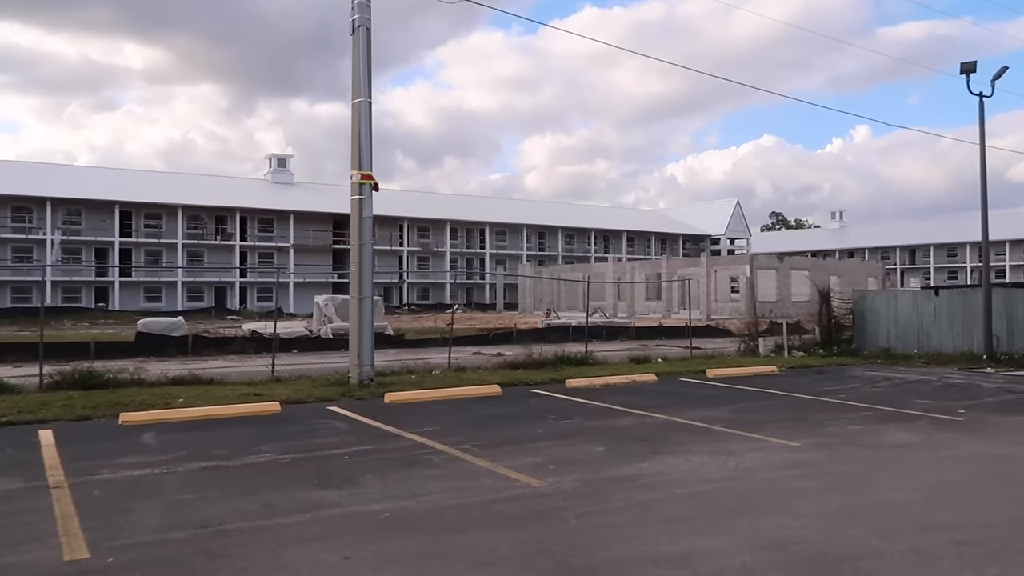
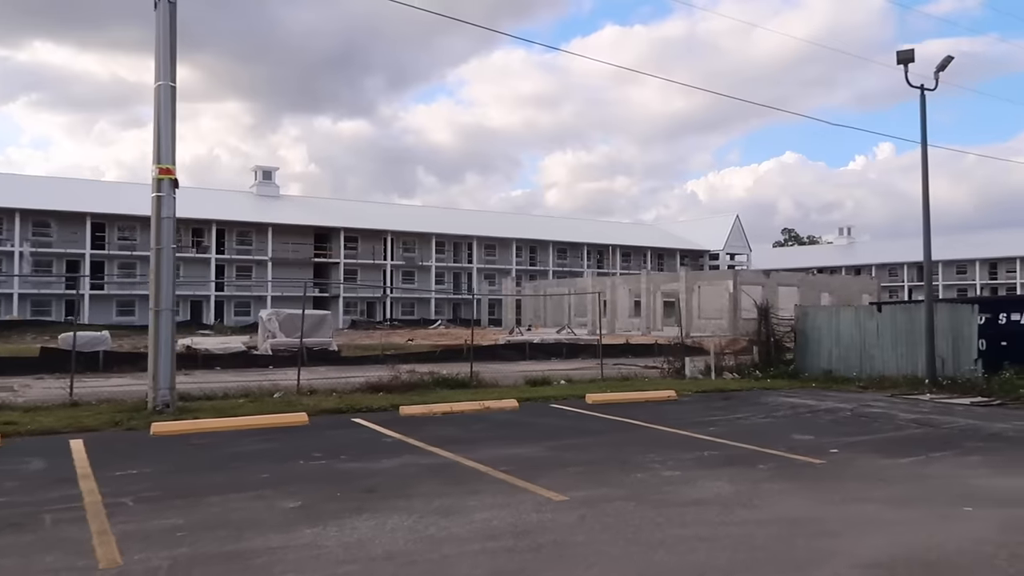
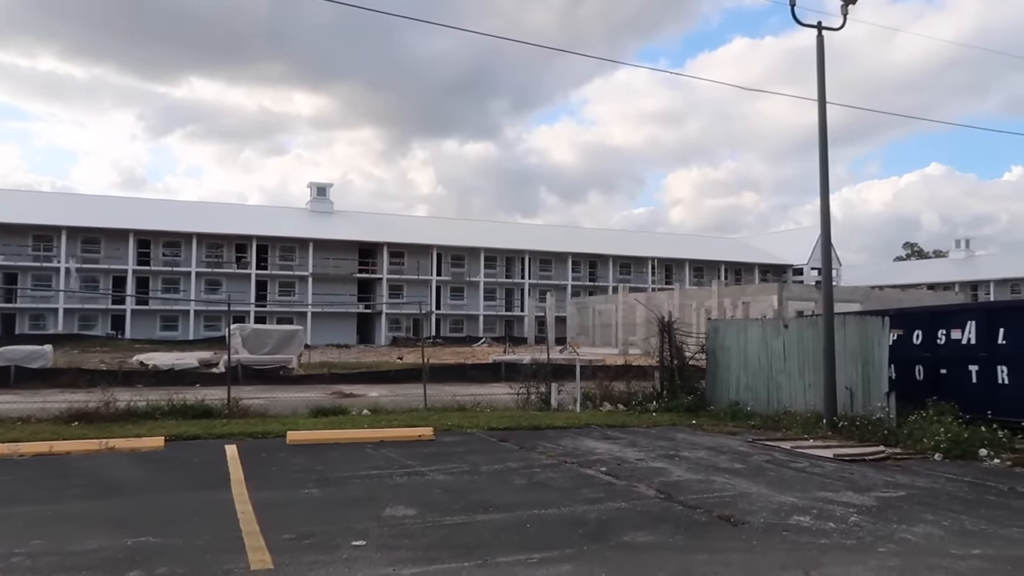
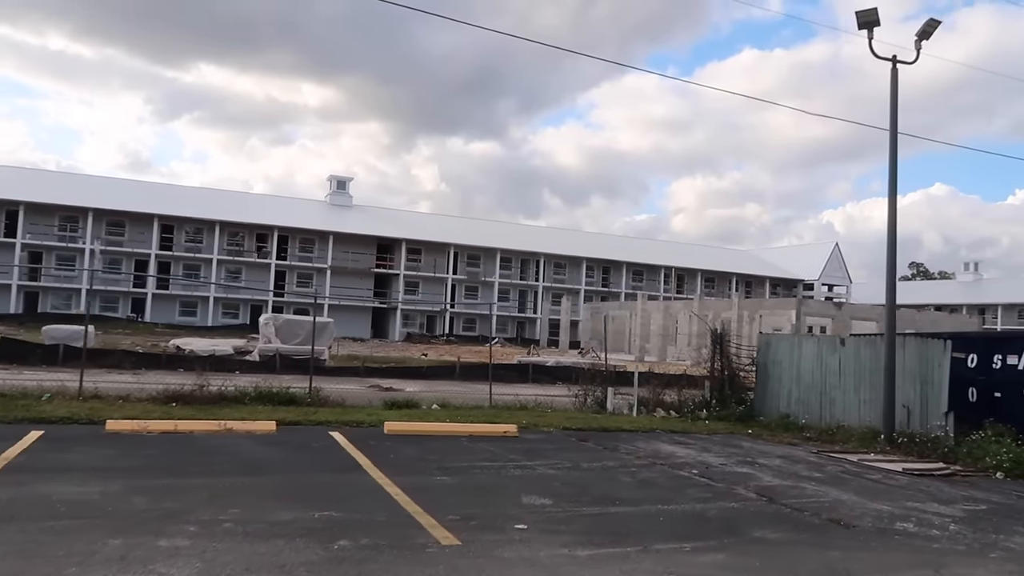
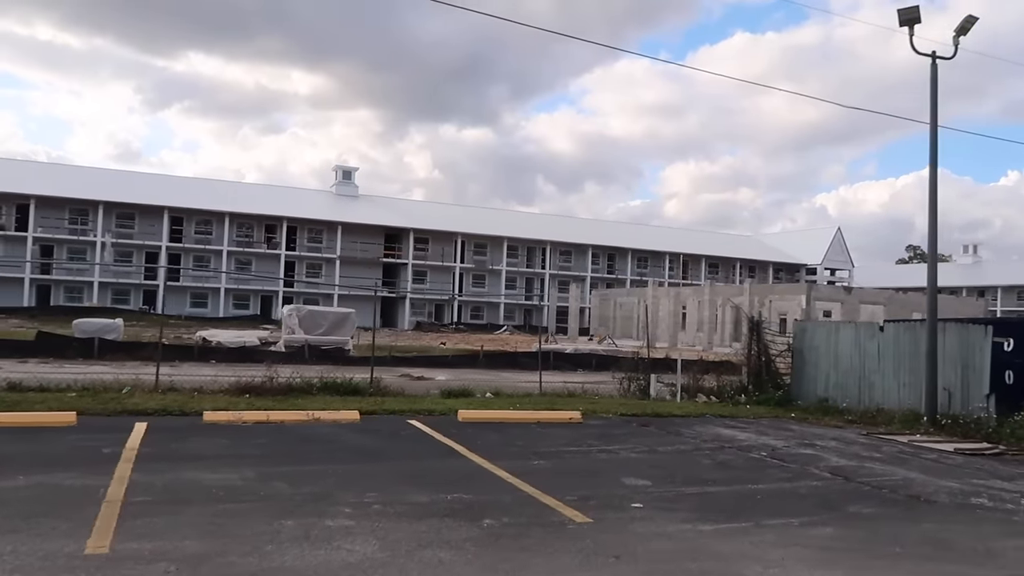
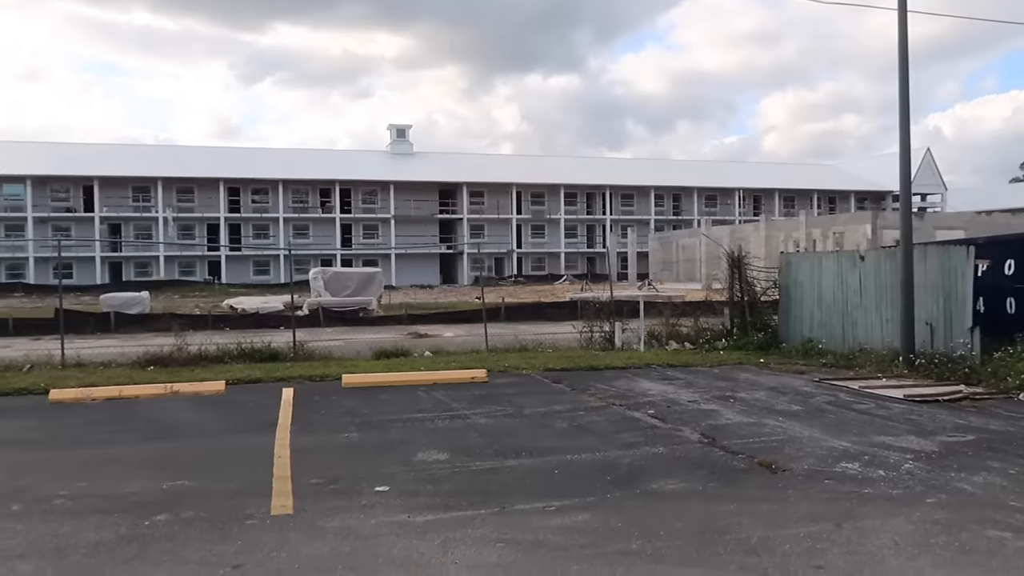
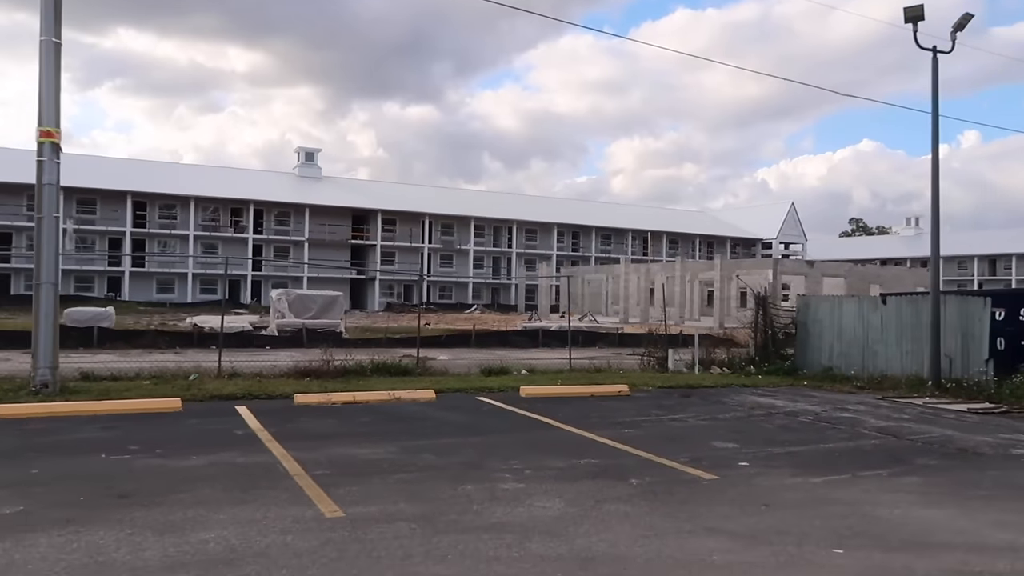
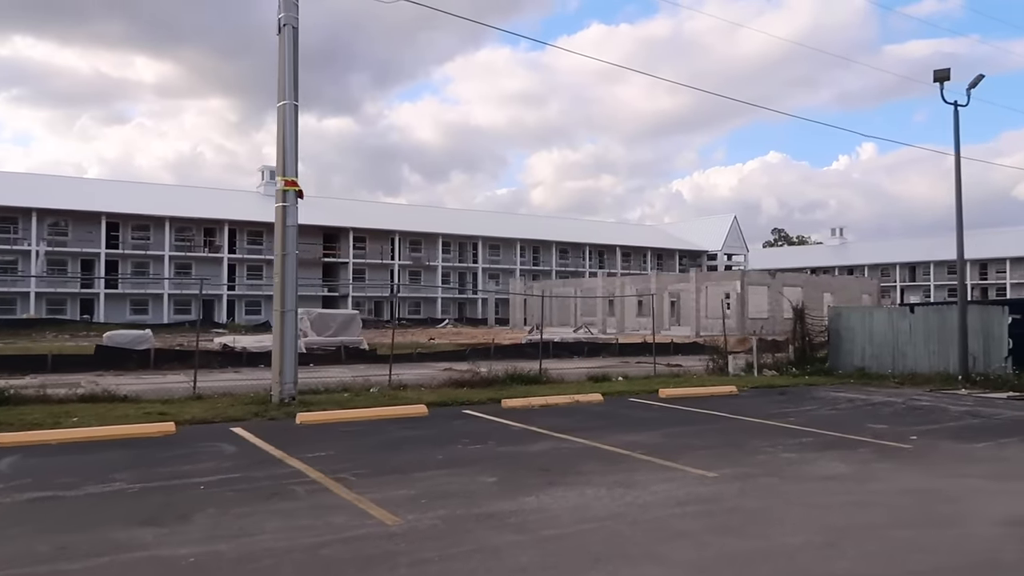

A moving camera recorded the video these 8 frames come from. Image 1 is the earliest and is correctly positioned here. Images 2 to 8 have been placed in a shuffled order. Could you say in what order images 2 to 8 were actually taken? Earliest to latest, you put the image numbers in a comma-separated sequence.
8, 2, 7, 5, 4, 3, 6
